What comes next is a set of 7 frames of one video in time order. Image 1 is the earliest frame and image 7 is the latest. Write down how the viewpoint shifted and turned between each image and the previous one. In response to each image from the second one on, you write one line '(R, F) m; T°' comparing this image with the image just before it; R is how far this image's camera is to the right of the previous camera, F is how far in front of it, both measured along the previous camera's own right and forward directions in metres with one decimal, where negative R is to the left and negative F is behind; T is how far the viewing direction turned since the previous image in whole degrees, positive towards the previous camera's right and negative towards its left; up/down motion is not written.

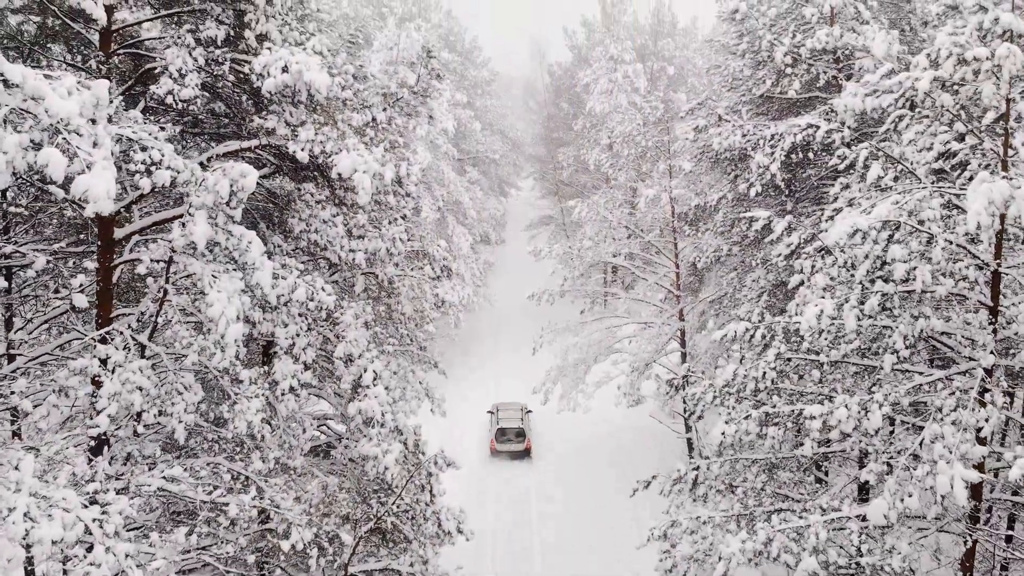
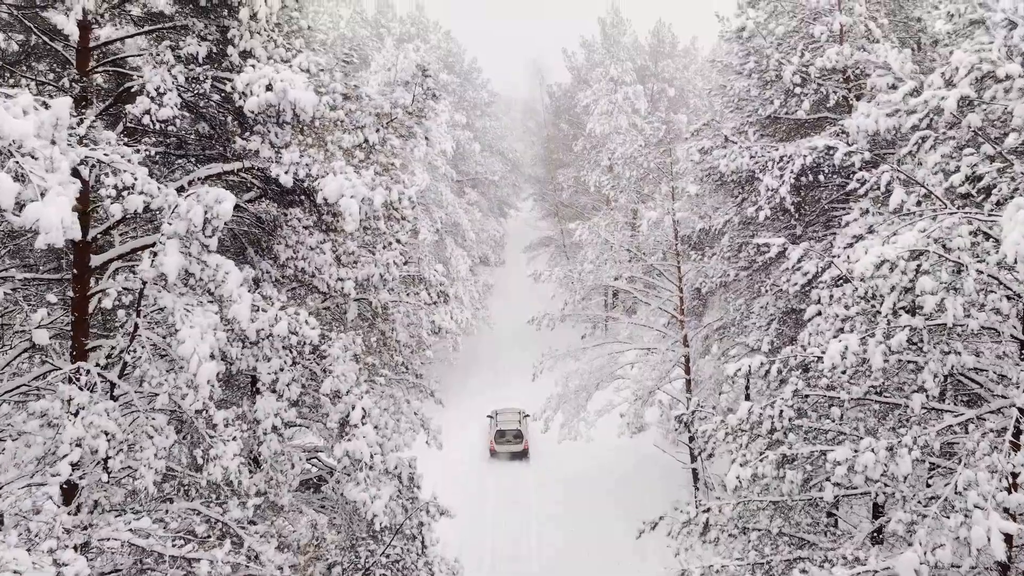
(0.0, +0.4) m; 0°
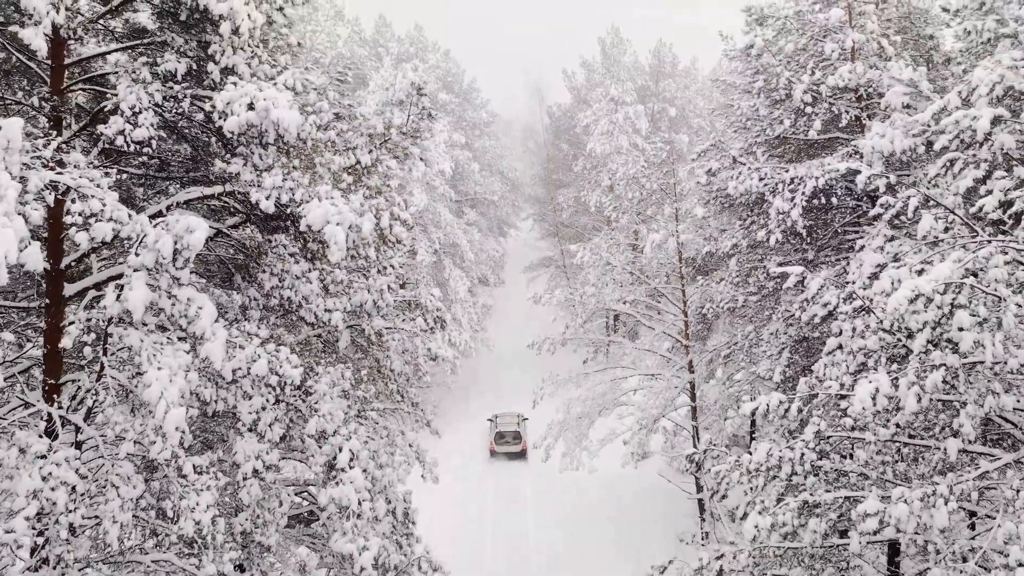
(0.0, +0.4) m; 0°
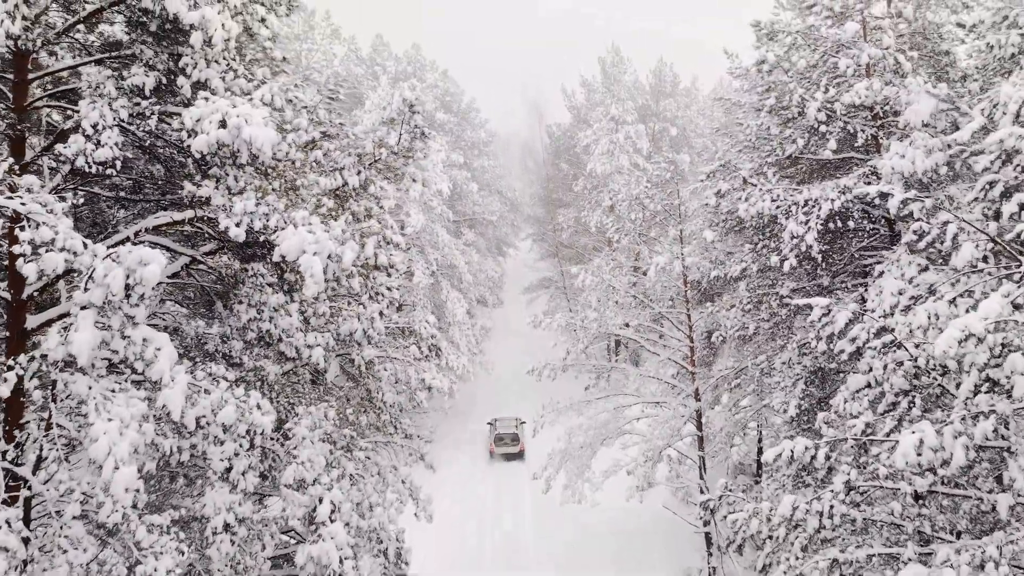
(0.0, +0.5) m; 0°
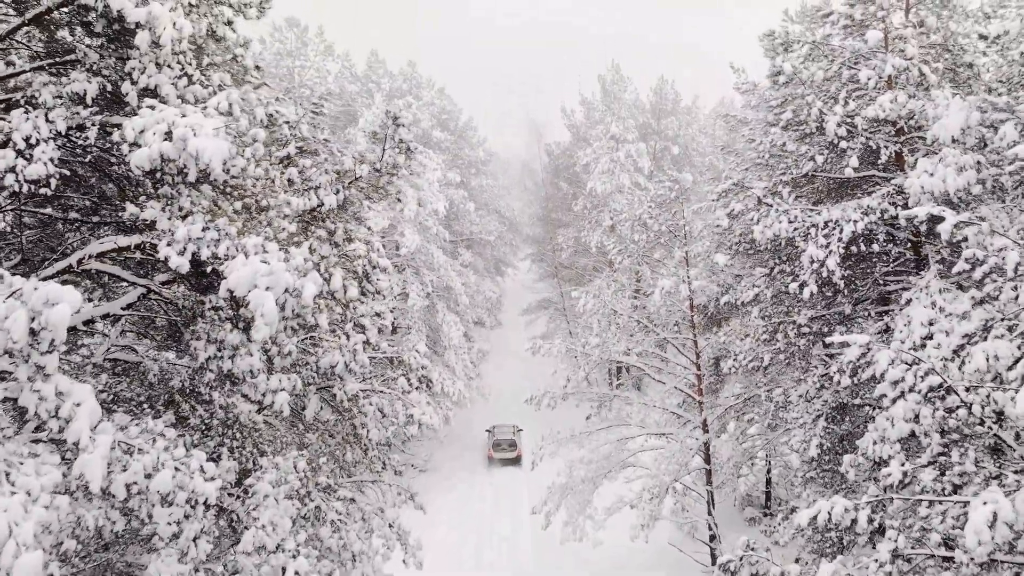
(0.0, +0.6) m; 0°
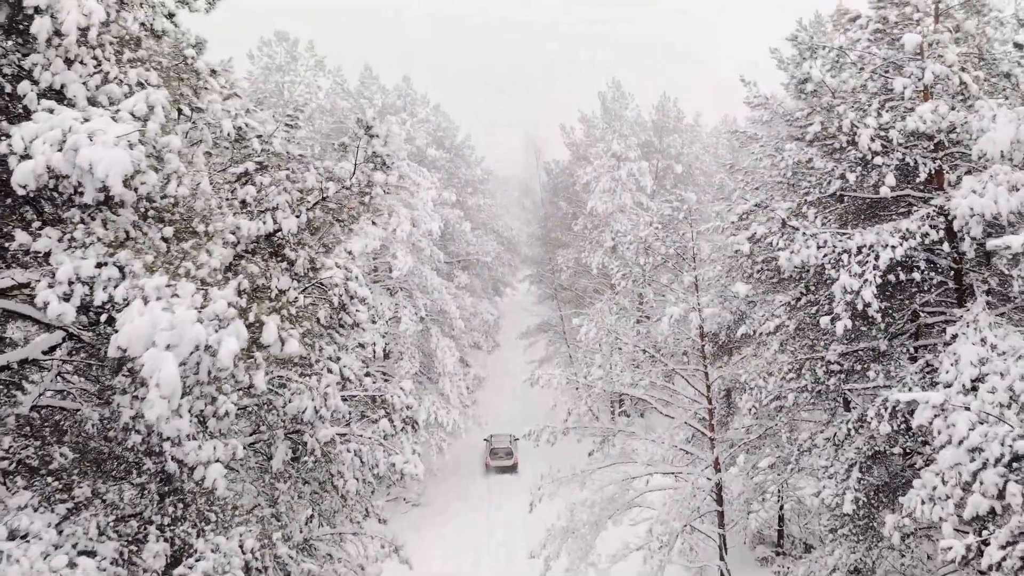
(0.0, +0.8) m; 0°
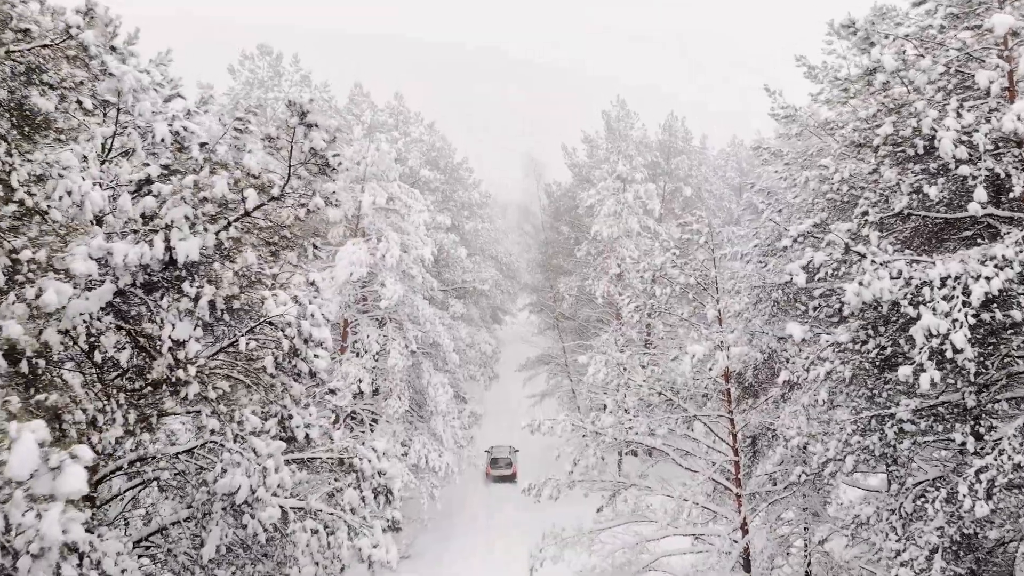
(0.0, +1.3) m; 0°
